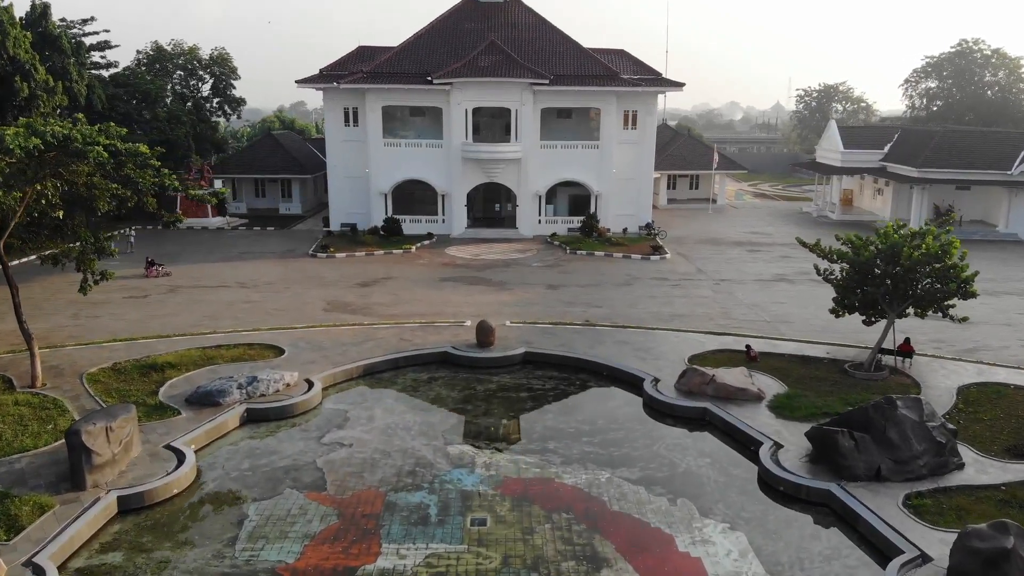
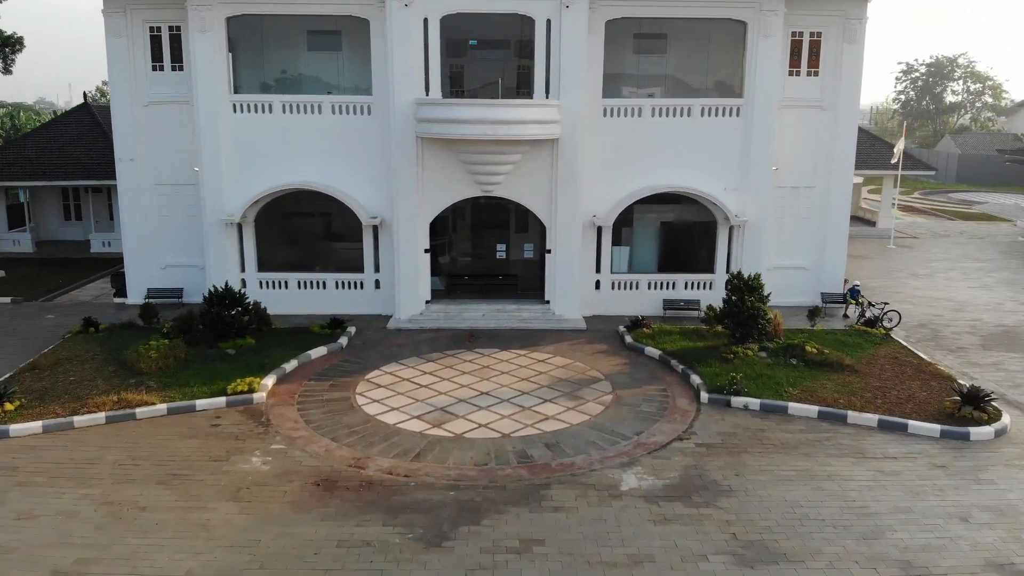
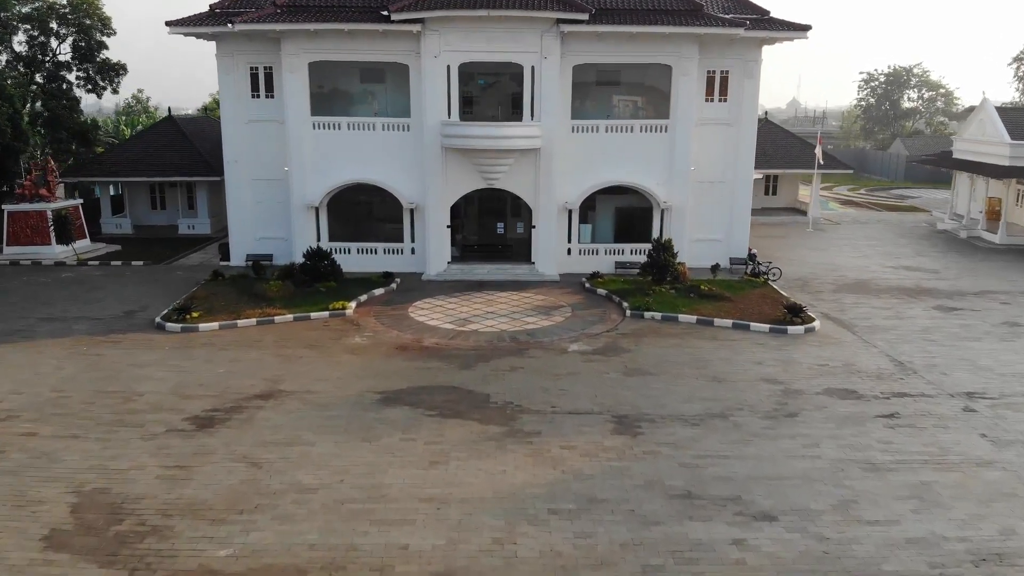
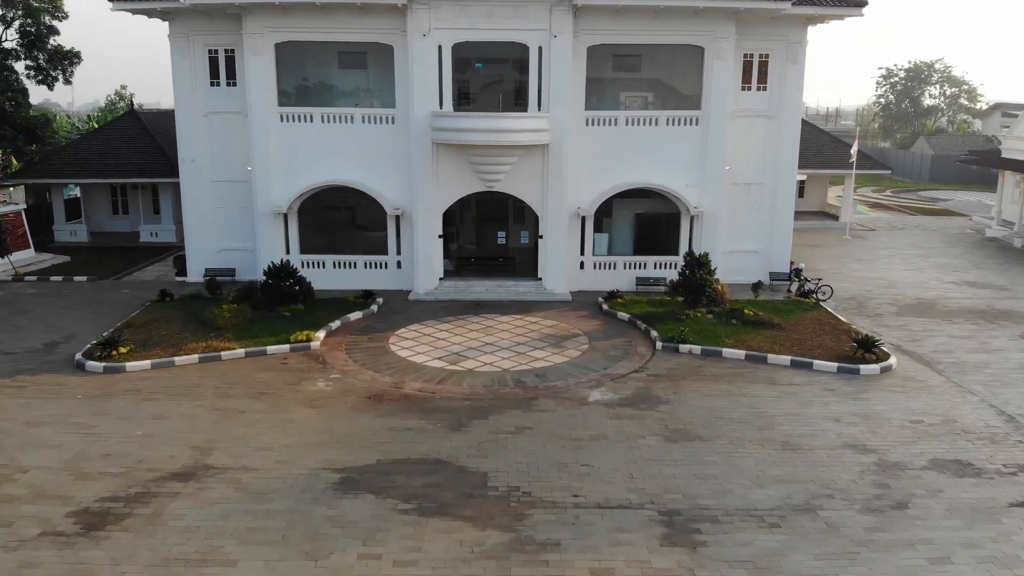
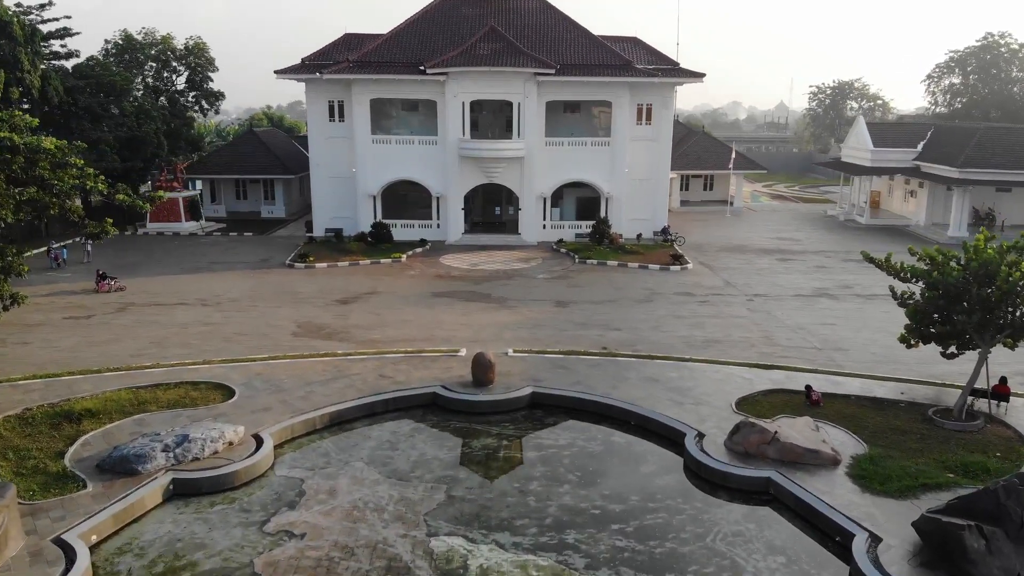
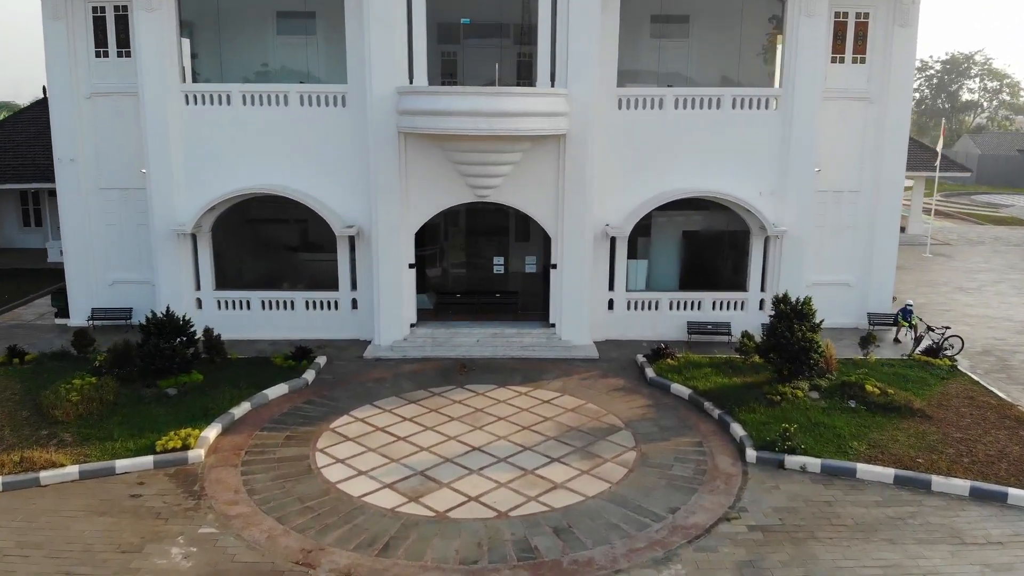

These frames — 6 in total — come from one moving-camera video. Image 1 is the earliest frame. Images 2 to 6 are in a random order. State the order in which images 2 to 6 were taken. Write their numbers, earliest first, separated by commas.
5, 3, 4, 2, 6
